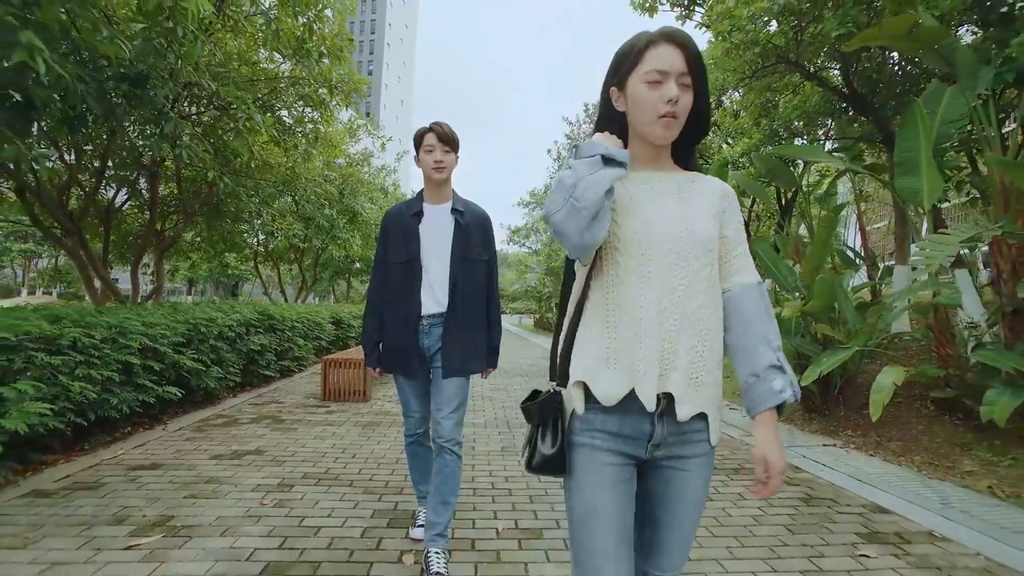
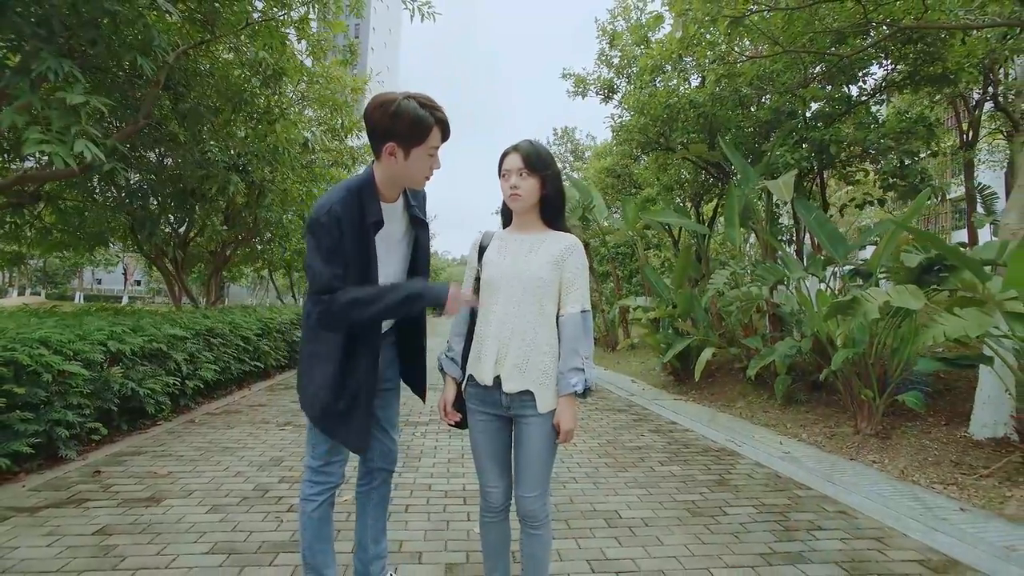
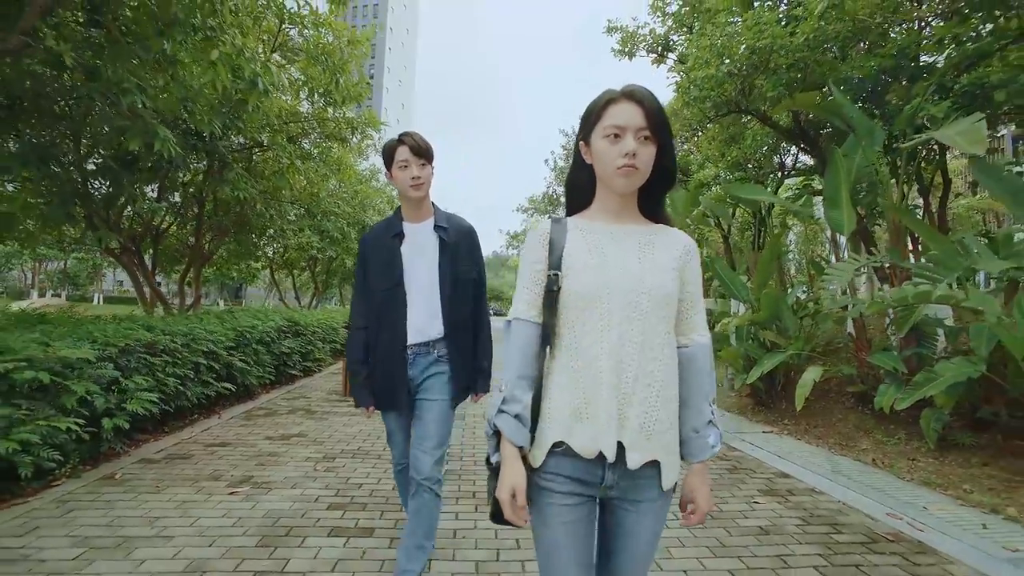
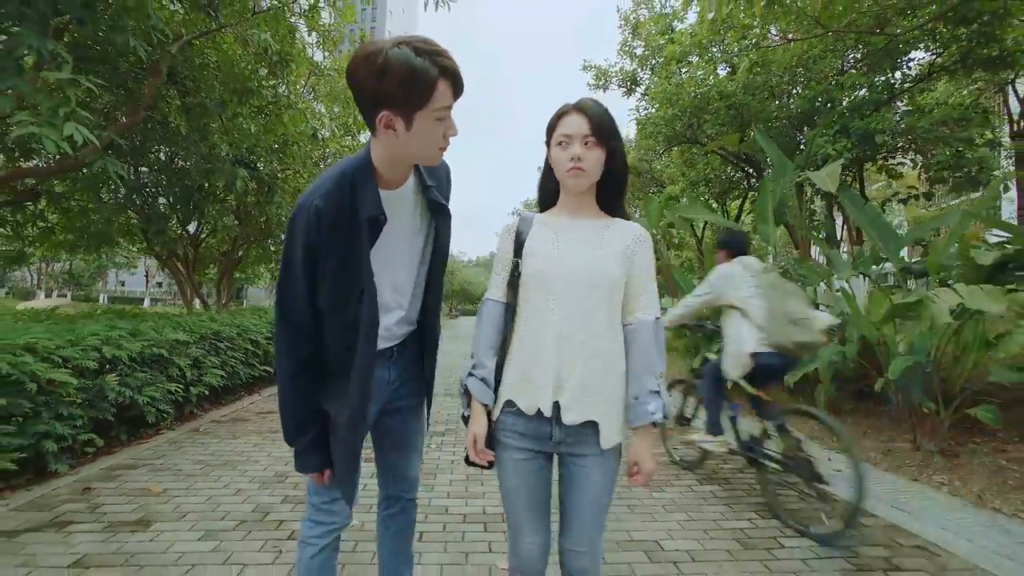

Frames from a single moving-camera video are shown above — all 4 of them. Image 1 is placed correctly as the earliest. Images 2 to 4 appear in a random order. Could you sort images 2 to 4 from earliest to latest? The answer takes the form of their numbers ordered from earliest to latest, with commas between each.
3, 4, 2
